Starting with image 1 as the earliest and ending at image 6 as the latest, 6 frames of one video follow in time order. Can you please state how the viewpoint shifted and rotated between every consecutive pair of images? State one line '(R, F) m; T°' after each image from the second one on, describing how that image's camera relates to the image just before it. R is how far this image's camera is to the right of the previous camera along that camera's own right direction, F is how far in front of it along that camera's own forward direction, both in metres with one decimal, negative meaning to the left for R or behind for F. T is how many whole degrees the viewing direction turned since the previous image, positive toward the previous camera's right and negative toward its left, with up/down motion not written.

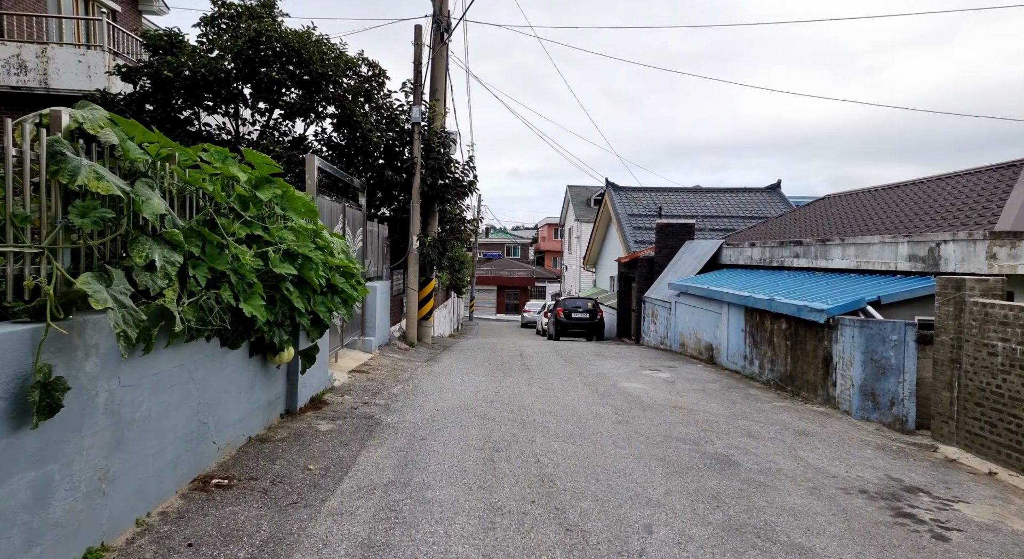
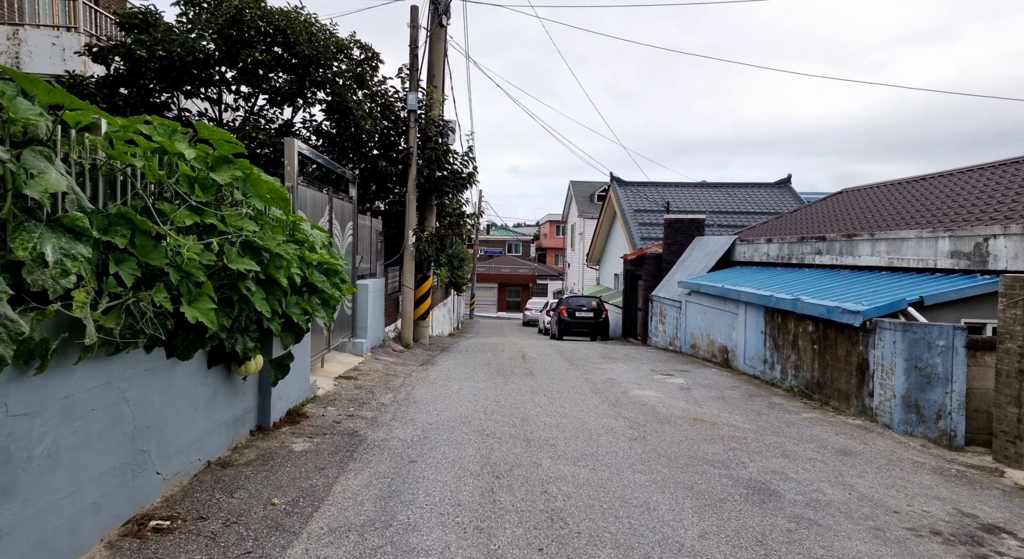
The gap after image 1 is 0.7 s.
(0.0, +0.8) m; 0°
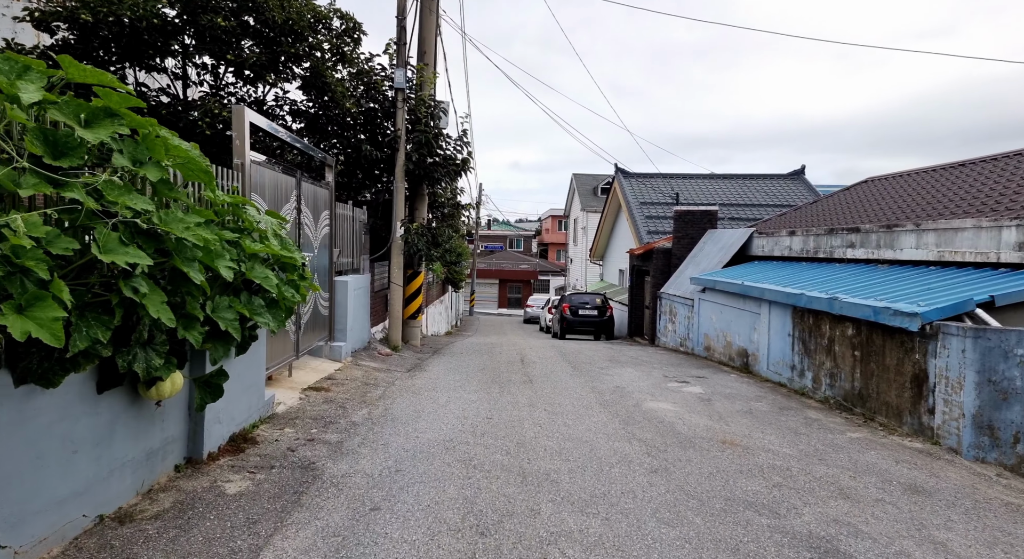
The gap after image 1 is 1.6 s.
(+0.1, +1.2) m; 0°
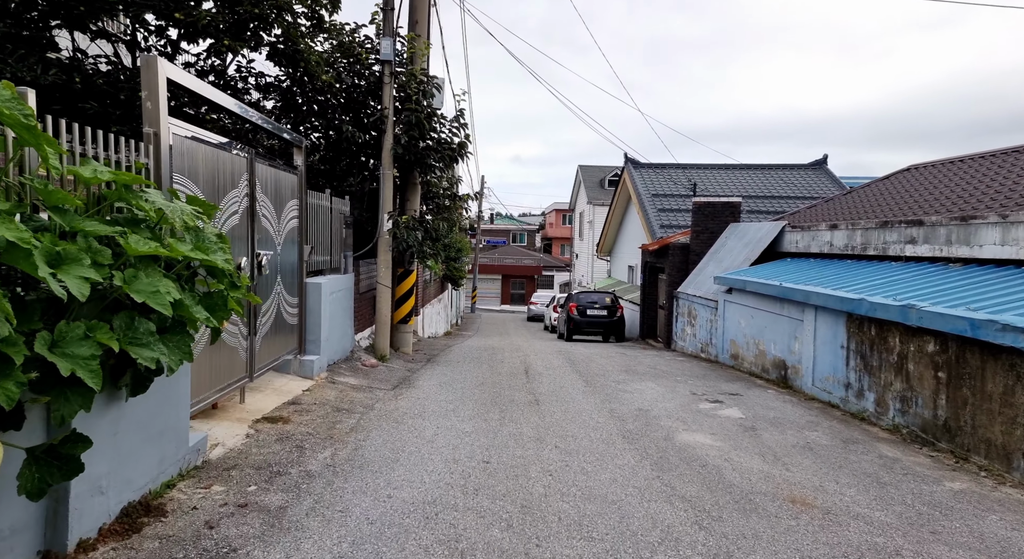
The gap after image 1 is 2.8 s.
(0.0, +1.5) m; 0°
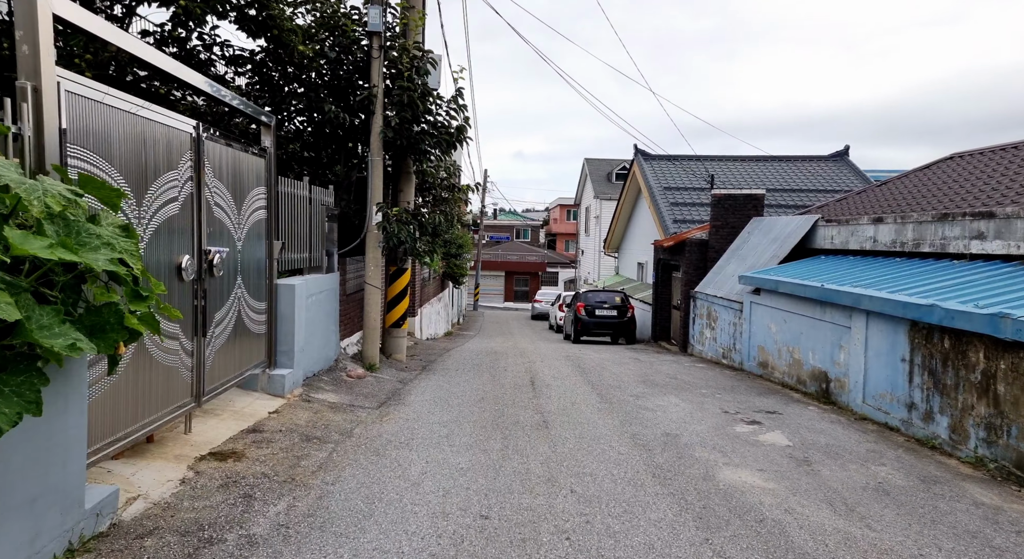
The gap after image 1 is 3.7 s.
(0.0, +1.2) m; 0°
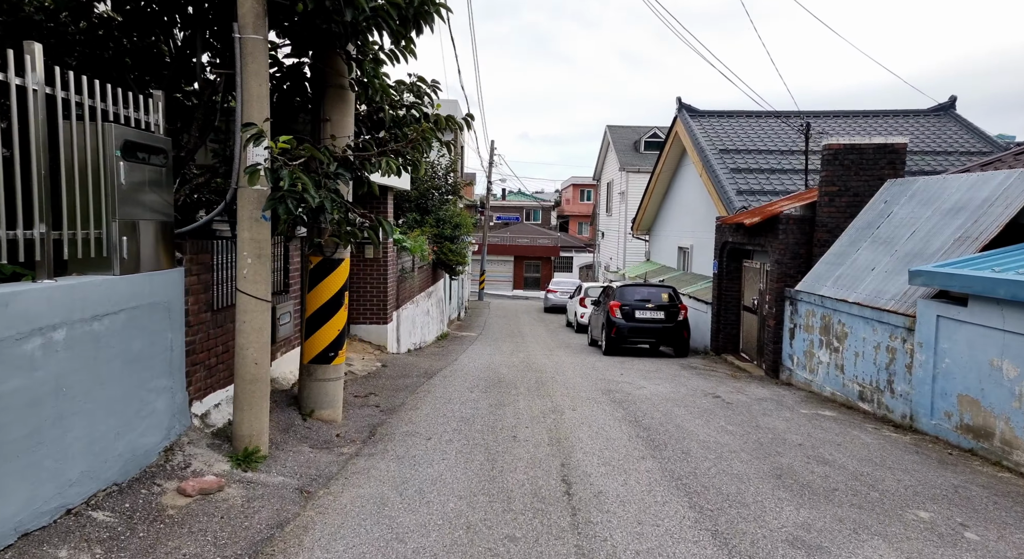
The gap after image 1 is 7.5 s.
(0.0, +4.9) m; -1°
